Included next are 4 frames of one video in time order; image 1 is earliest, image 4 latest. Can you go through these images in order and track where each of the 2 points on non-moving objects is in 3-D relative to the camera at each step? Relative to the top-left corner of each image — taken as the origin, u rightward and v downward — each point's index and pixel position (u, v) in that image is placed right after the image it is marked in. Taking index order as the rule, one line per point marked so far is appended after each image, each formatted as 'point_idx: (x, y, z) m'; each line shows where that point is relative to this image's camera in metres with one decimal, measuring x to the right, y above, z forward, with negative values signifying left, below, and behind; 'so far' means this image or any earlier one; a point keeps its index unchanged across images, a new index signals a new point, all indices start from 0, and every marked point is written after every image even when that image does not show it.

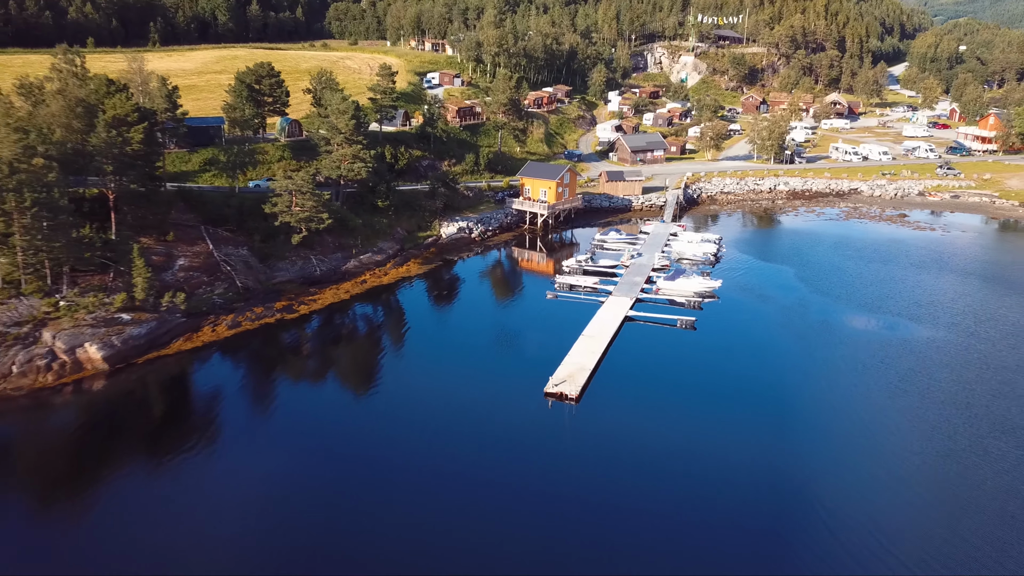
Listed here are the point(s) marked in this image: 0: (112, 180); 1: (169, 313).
0: (-7.9, +2.2, +19.1) m
1: (-6.7, -0.5, +18.8) m
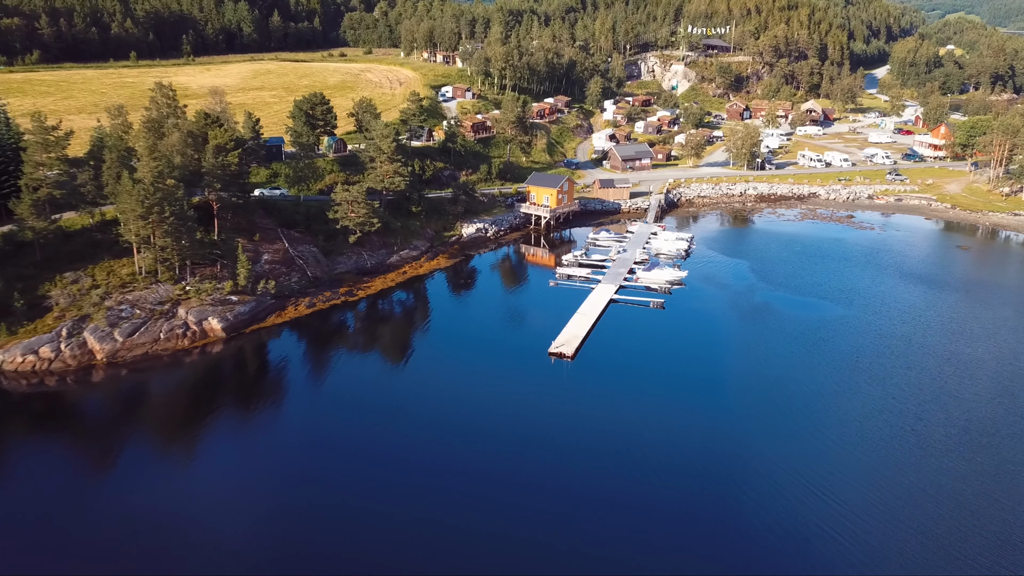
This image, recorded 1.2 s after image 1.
0: (-7.6, +2.5, +24.9) m
1: (-6.4, -0.2, +24.6) m
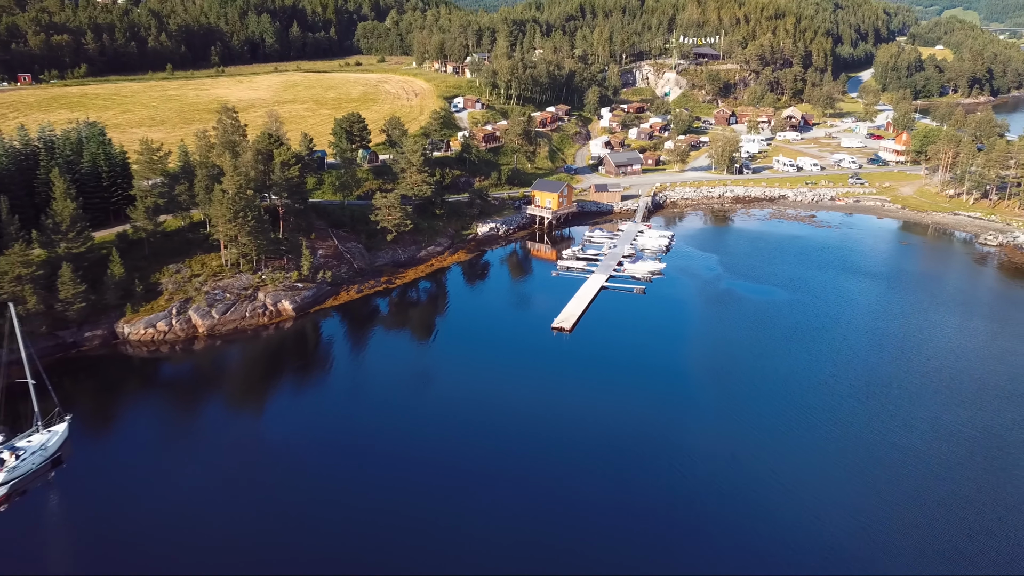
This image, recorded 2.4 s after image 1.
0: (-7.3, +2.8, +30.6) m
1: (-6.1, +0.2, +30.4) m
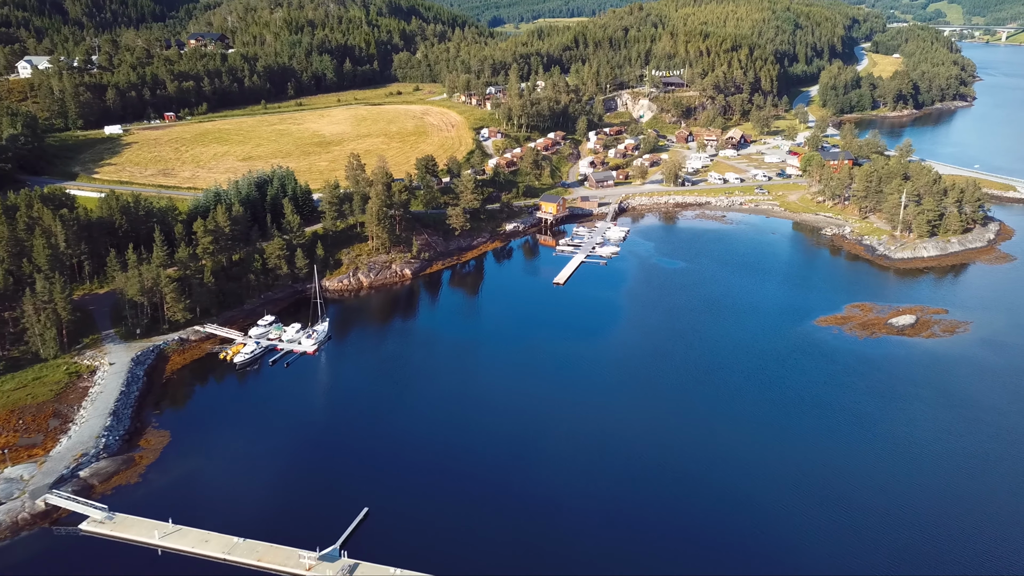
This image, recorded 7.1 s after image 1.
0: (-6.3, +4.3, +53.2) m
1: (-5.1, +1.6, +53.0) m
